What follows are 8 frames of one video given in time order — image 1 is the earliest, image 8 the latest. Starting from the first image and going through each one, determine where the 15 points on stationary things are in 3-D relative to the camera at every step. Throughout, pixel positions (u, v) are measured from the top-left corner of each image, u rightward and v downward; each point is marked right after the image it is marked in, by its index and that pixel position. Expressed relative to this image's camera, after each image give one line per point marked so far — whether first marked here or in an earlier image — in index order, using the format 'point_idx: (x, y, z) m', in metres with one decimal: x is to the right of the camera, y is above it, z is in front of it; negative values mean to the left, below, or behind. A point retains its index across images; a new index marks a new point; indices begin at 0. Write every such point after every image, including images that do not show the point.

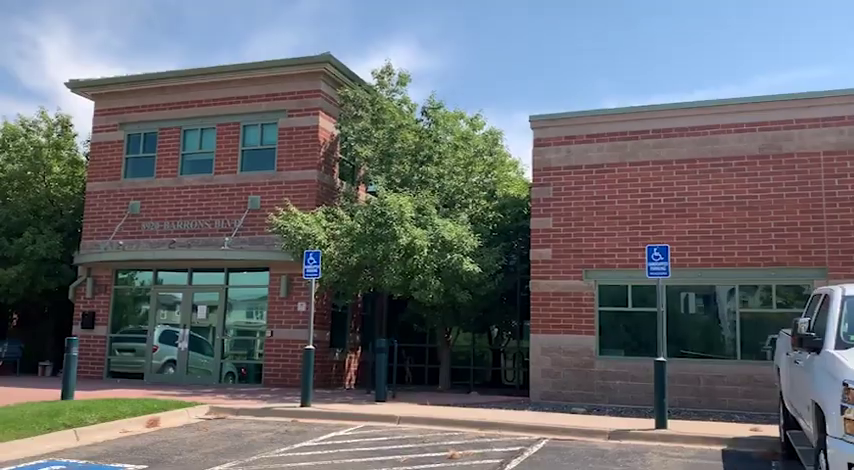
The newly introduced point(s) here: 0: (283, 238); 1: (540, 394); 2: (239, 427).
0: (-3.1, -0.1, +17.3) m
1: (+2.3, -3.3, +16.4) m
2: (-2.9, -3.0, +12.3) m
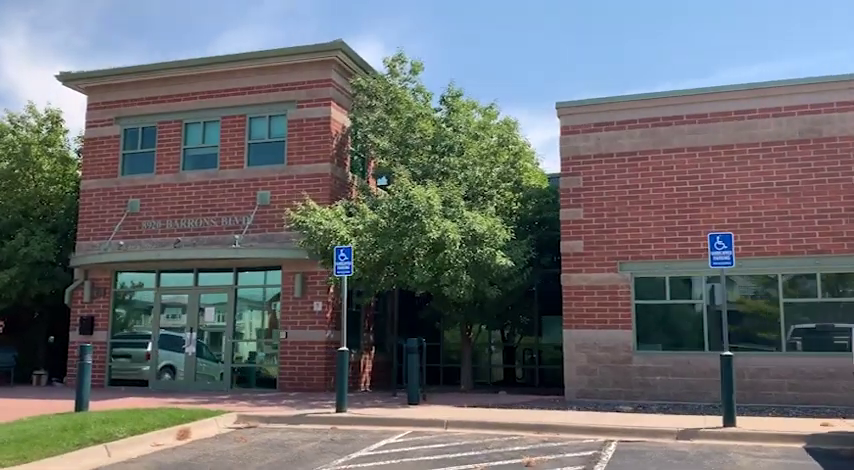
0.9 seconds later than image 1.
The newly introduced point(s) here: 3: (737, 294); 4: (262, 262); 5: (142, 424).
0: (-2.6, 0.0, +16.4) m
1: (+2.9, -3.1, +15.7) m
2: (-2.1, -2.9, +11.5) m
3: (+5.8, -1.1, +15.2) m
4: (-3.8, -0.6, +18.3) m
5: (-4.1, -2.7, +11.5) m
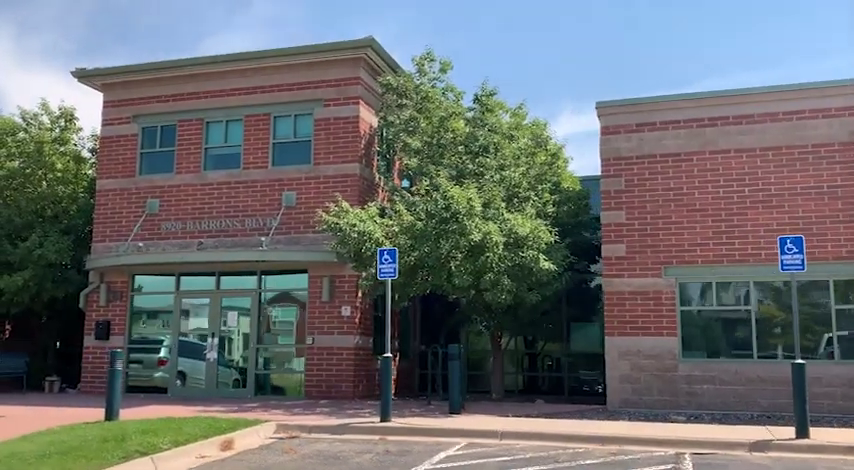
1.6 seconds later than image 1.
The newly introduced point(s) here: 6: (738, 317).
0: (-1.8, 0.0, +15.8) m
1: (+3.7, -3.2, +15.2) m
2: (-1.3, -2.9, +10.9) m
3: (+6.5, -1.2, +14.7) m
4: (-3.1, -0.7, +17.7) m
5: (-3.3, -2.7, +10.9) m
6: (+5.8, -1.5, +14.9) m
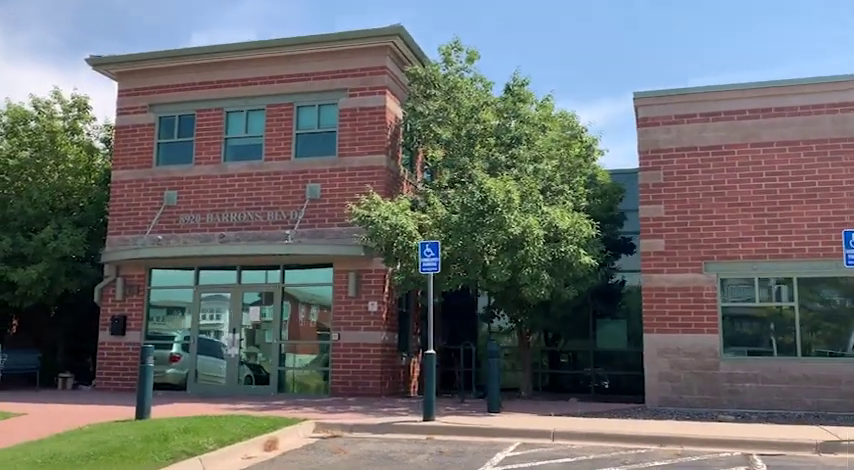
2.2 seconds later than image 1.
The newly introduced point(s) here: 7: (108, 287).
0: (-1.2, +0.1, +15.4) m
1: (+4.3, -3.1, +14.8) m
2: (-0.6, -2.8, +10.4) m
3: (+7.2, -1.1, +14.4) m
4: (-2.5, -0.5, +17.2) m
5: (-2.6, -2.6, +10.4) m
6: (+6.5, -1.5, +14.6) m
7: (-7.4, -1.2, +18.6) m
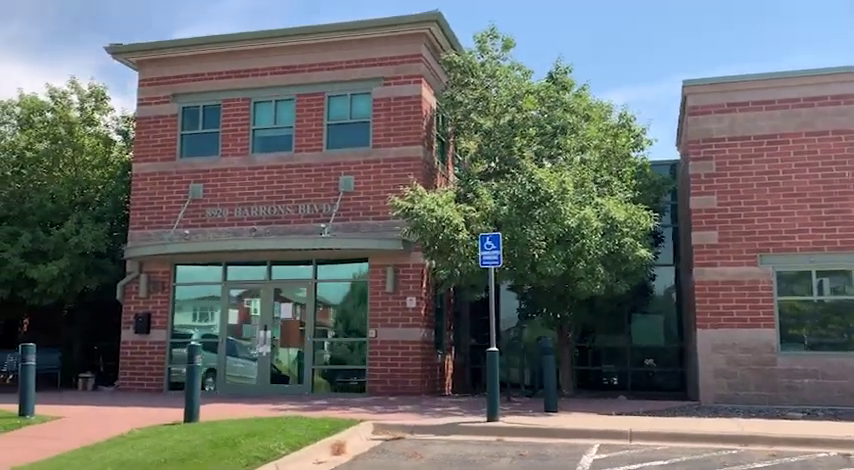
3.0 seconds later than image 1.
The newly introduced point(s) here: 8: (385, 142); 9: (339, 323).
0: (-0.4, +0.2, +14.8) m
1: (+5.2, -2.9, +14.4) m
2: (+0.3, -2.7, +9.9) m
3: (+8.0, -1.0, +14.0) m
4: (-1.7, -0.4, +16.6) m
5: (-1.6, -2.5, +9.8) m
6: (+7.3, -1.3, +14.2) m
7: (-6.7, -1.1, +17.9) m
8: (-0.9, +2.0, +16.9) m
9: (-2.2, -1.8, +16.8) m
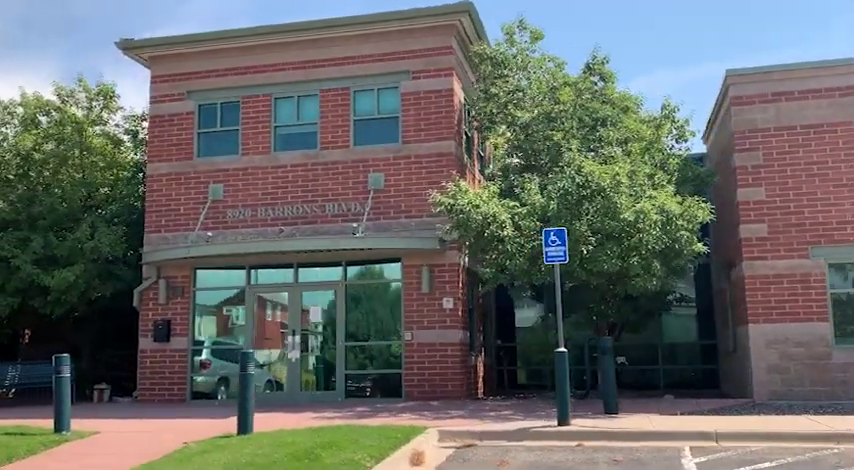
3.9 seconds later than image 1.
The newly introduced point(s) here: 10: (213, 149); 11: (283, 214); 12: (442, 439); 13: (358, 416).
0: (+0.4, +0.3, +14.3) m
1: (+6.0, -2.8, +14.0) m
2: (+1.3, -2.6, +9.4) m
3: (+8.8, -0.8, +13.7) m
4: (-1.0, -0.4, +16.0) m
5: (-0.6, -2.4, +9.2) m
6: (+8.1, -1.1, +13.9) m
7: (-6.0, -1.2, +17.2) m
8: (-0.2, +2.0, +16.3) m
9: (-1.5, -1.8, +16.2) m
10: (-4.7, +1.9, +17.5) m
11: (-3.0, +0.4, +16.7) m
12: (+0.2, -2.7, +10.6) m
13: (-1.1, -2.9, +12.7) m
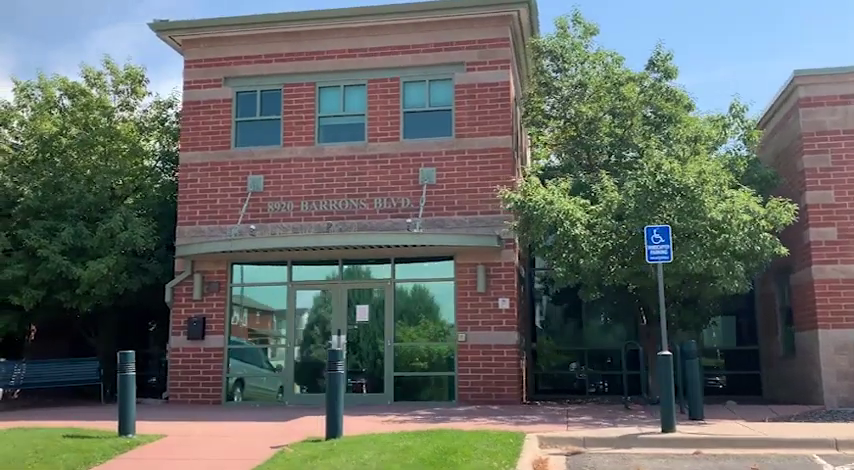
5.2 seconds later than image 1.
0: (+1.6, +0.3, +13.7) m
1: (+7.1, -2.8, +13.7) m
2: (+2.7, -2.6, +8.9) m
3: (+10.0, -0.9, +13.7) m
4: (+0.1, -0.3, +15.4) m
5: (+0.7, -2.4, +8.6) m
6: (+9.3, -1.2, +13.8) m
7: (-5.0, -1.0, +16.3) m
8: (+0.8, +2.0, +15.8) m
9: (-0.4, -1.8, +15.5) m
10: (-3.6, +2.0, +16.6) m
11: (-2.0, +0.5, +15.9) m
12: (+1.5, -2.6, +10.0) m
13: (+0.1, -2.8, +12.1) m
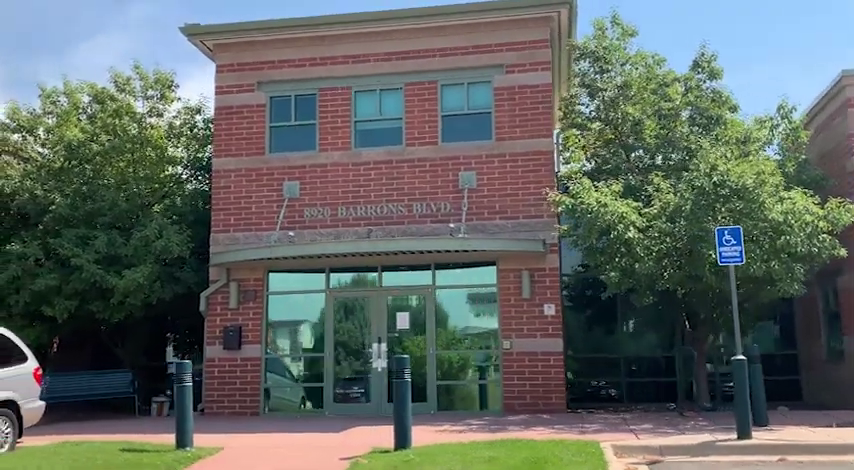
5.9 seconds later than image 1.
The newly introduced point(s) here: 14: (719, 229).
0: (+2.4, +0.2, +13.4) m
1: (+7.9, -2.9, +13.5) m
2: (+3.5, -2.6, +8.6) m
3: (+10.8, -0.9, +13.5) m
4: (+0.9, -0.4, +15.1) m
5: (+1.6, -2.4, +8.3) m
6: (+10.1, -1.2, +13.6) m
7: (-4.2, -1.2, +15.9) m
8: (+1.6, +1.9, +15.5) m
9: (+0.4, -1.9, +15.2) m
10: (-2.9, +1.9, +16.3) m
11: (-1.2, +0.4, +15.6) m
12: (+2.4, -2.7, +9.7) m
13: (+0.9, -2.9, +11.8) m
14: (+3.9, +0.1, +10.6) m
